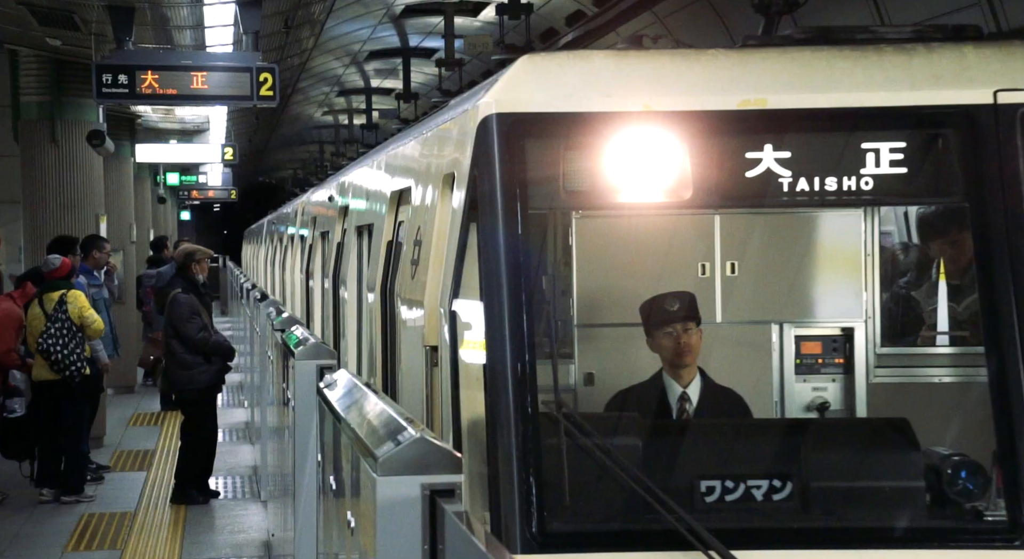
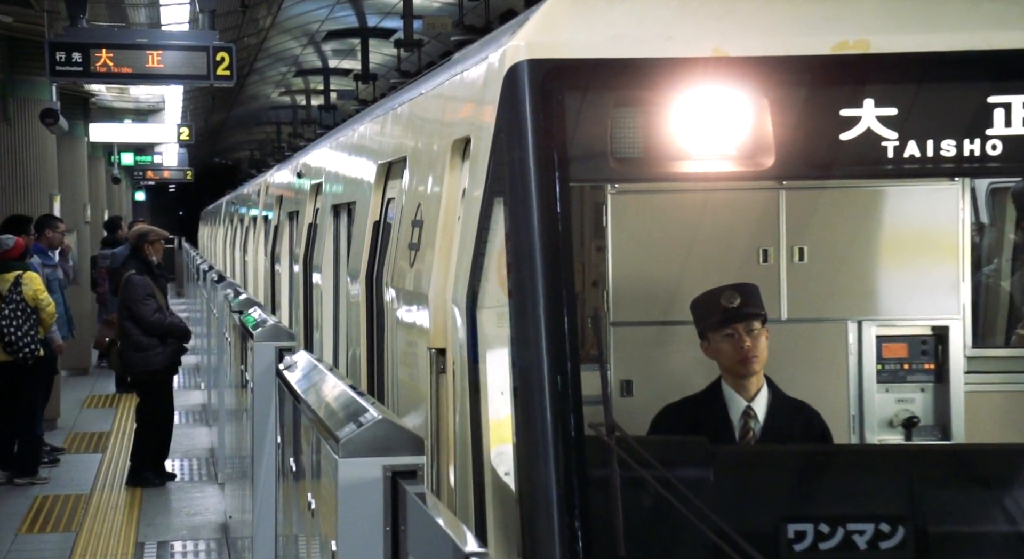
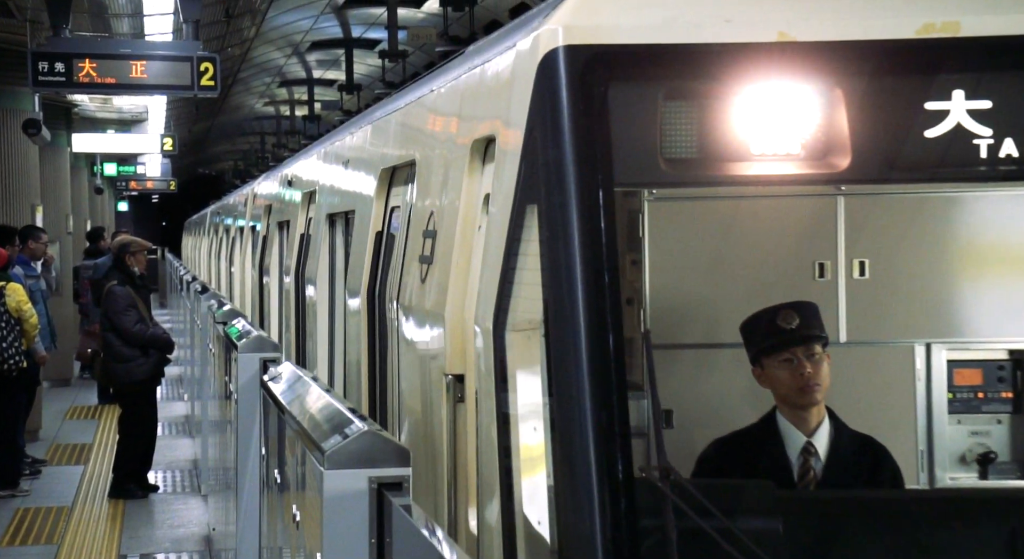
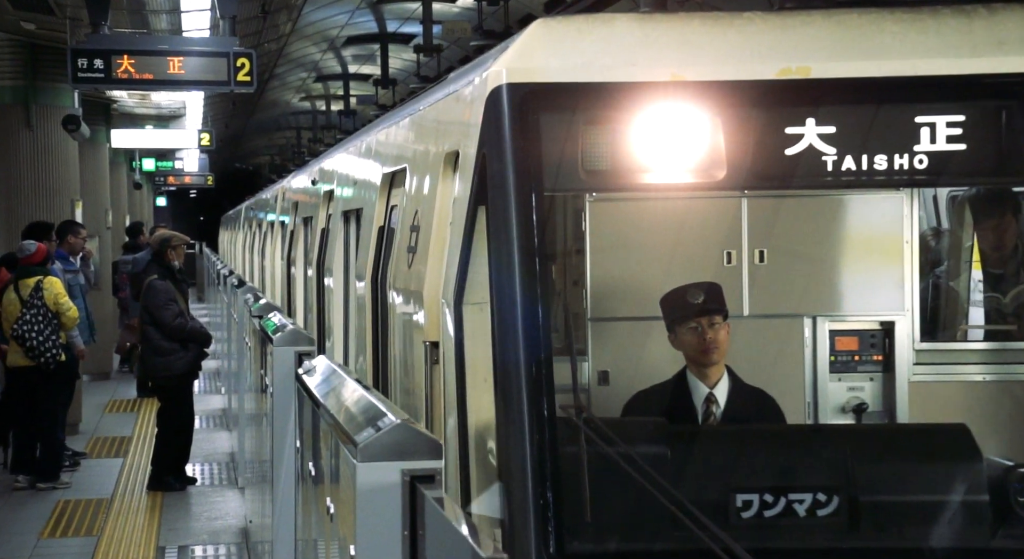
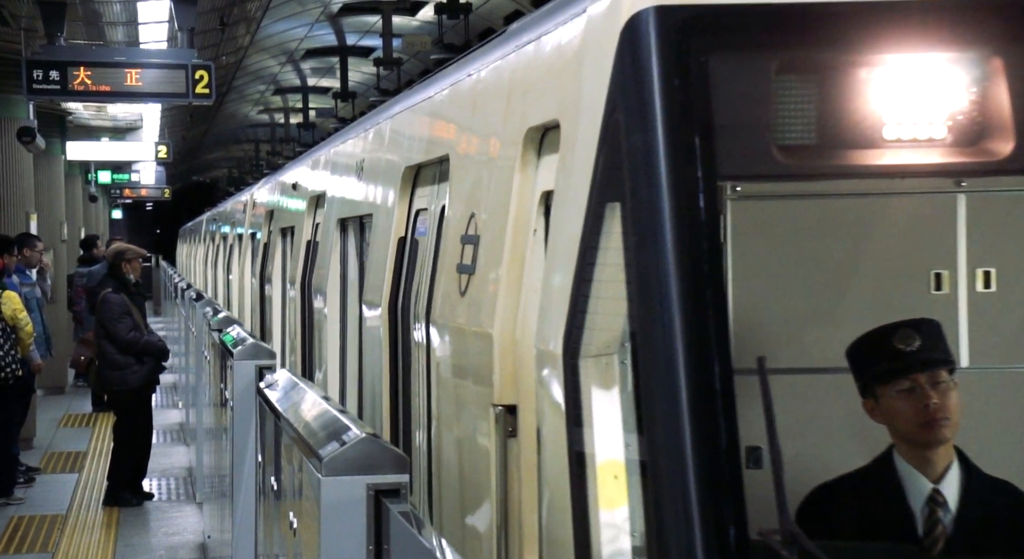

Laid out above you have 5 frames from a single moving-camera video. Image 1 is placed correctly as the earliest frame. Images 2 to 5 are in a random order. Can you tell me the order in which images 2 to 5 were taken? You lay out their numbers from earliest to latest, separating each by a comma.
4, 2, 3, 5
